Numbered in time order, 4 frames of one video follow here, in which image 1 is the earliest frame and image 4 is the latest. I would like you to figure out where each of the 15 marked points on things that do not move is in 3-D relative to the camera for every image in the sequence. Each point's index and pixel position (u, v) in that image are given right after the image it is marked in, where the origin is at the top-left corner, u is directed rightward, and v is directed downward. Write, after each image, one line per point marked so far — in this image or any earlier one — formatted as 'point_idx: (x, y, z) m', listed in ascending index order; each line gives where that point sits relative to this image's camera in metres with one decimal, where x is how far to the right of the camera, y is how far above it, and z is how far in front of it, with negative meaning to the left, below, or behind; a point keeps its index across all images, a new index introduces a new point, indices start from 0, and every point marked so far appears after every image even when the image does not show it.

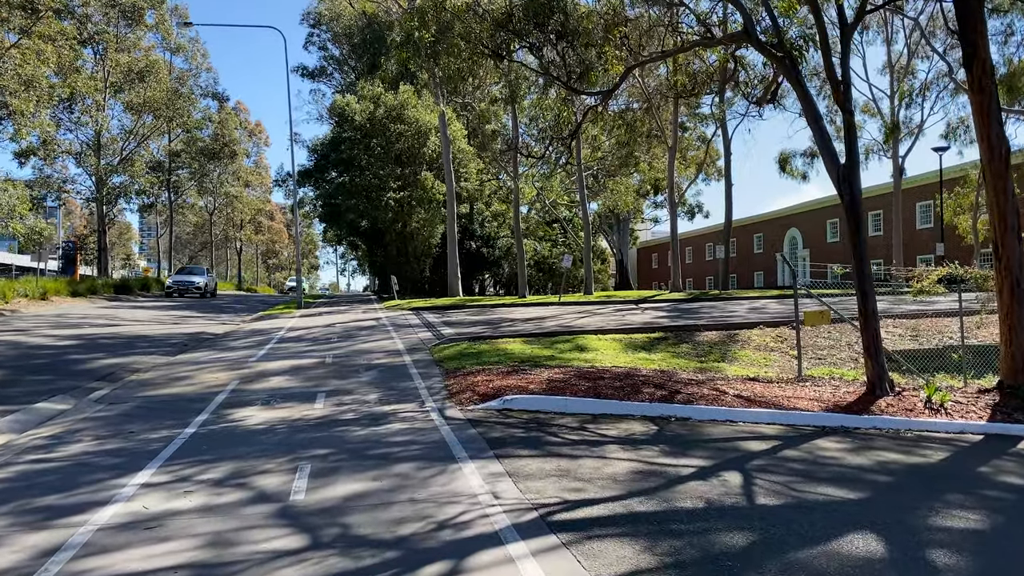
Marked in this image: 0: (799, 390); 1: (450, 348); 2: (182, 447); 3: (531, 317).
0: (+3.5, -1.2, +10.2) m
1: (-0.9, -0.9, +12.6) m
2: (-2.7, -1.3, +6.7) m
3: (+0.5, -0.7, +19.2) m
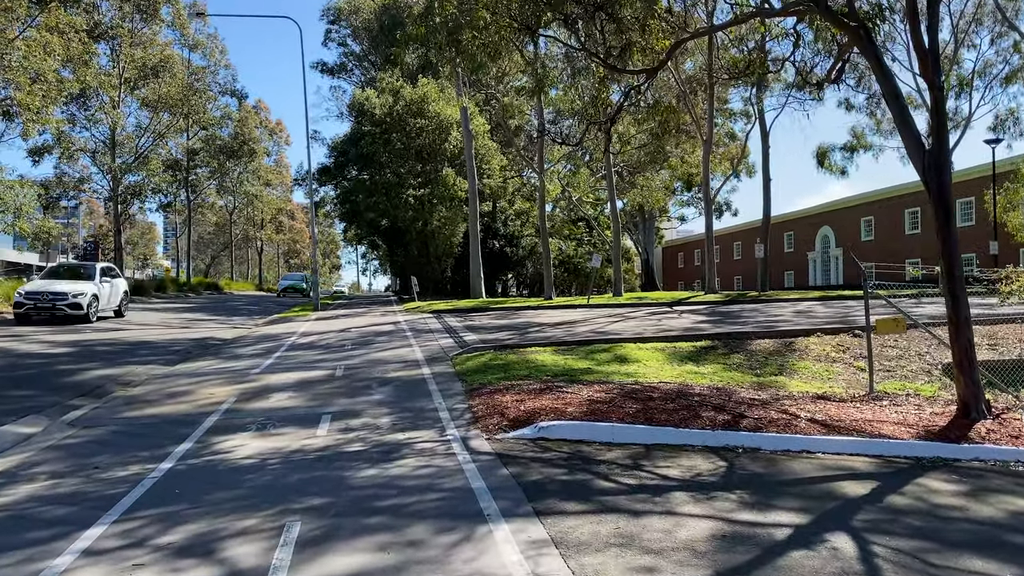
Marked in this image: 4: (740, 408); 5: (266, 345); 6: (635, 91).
0: (+3.9, -1.3, +8.8) m
1: (-0.5, -1.0, +11.3) m
2: (-2.4, -1.3, +5.5) m
3: (+1.0, -0.7, +17.8) m
4: (+2.2, -1.2, +8.2) m
5: (-4.5, -1.1, +15.4) m
6: (+2.4, +3.7, +15.6) m
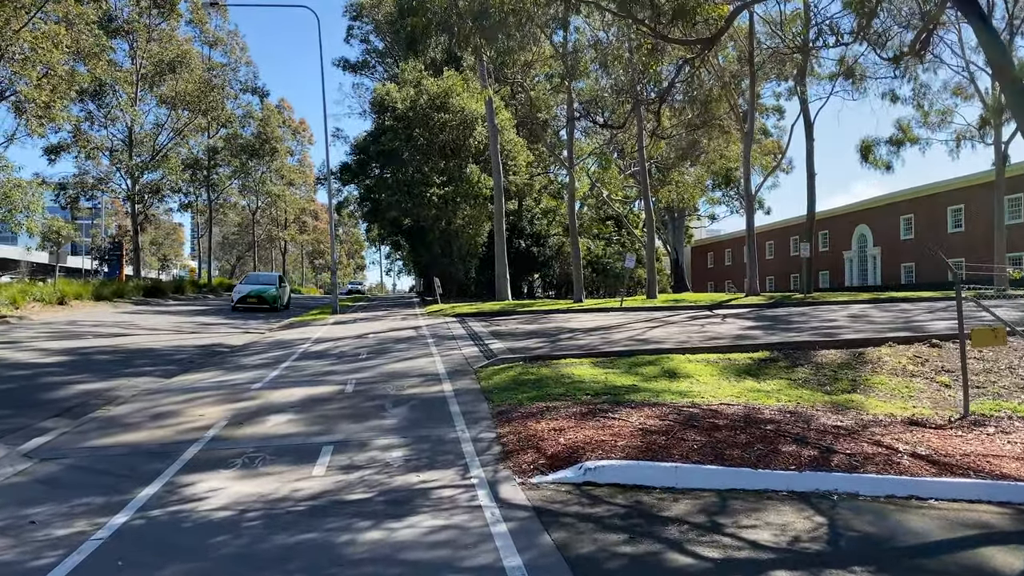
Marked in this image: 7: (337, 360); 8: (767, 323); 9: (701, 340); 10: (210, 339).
0: (+4.2, -1.3, +7.4) m
1: (-0.1, -1.0, +10.0) m
2: (-2.2, -1.4, +4.2) m
3: (+1.6, -0.8, +16.5) m
4: (+2.5, -1.2, +6.7) m
5: (-4.0, -1.1, +14.2) m
6: (+2.9, +3.7, +14.1) m
7: (-2.6, -1.1, +12.7) m
8: (+4.9, -0.7, +16.2) m
9: (+2.9, -0.8, +13.0) m
10: (-6.3, -1.1, +17.3) m
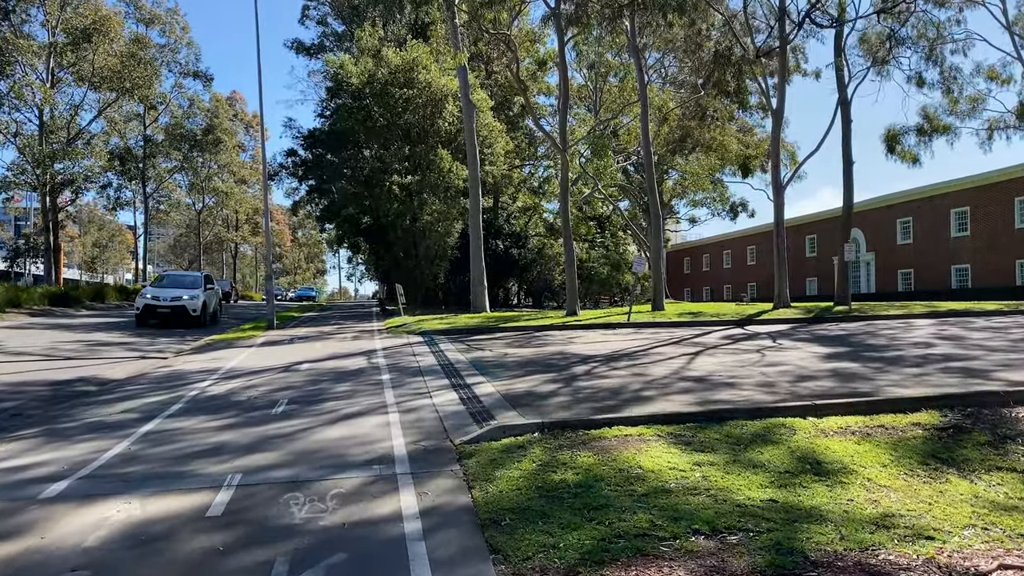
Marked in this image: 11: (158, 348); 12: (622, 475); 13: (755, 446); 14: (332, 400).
0: (+4.4, -1.5, +3.1) m
1: (0.0, -1.2, +5.5) m
2: (-1.8, -1.5, -0.3) m
3: (+1.5, -1.0, +12.1) m
4: (+2.8, -1.3, +2.4) m
5: (-4.1, -1.3, +9.5) m
6: (+2.8, +3.5, +9.8) m
7: (-2.7, -1.2, +8.1) m
8: (+4.8, -0.9, +12.0) m
9: (+2.9, -1.0, +8.6) m
10: (-6.5, -1.2, +12.6) m
11: (-6.7, -1.1, +16.1) m
12: (+0.7, -1.2, +5.1) m
13: (+1.7, -1.1, +5.9) m
14: (-2.0, -1.2, +8.9) m
